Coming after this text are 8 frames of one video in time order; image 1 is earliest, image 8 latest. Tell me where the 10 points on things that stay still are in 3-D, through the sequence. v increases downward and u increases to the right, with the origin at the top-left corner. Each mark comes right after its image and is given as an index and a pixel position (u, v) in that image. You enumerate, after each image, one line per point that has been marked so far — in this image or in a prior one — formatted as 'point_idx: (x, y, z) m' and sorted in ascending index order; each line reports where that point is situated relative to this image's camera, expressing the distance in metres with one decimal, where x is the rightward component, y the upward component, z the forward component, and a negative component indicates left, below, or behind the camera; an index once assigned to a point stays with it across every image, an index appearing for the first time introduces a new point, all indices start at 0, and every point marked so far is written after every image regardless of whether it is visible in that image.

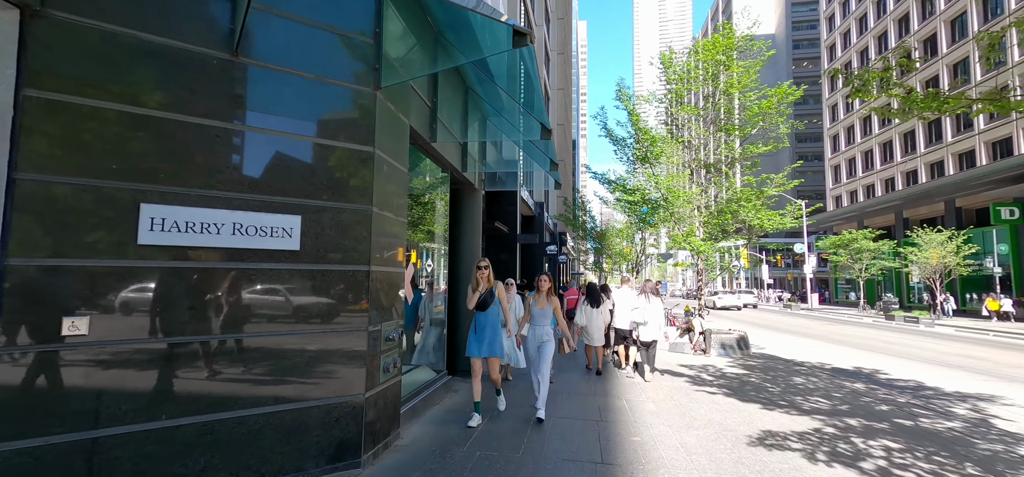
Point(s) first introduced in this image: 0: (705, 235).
0: (+5.4, +0.1, +12.4) m
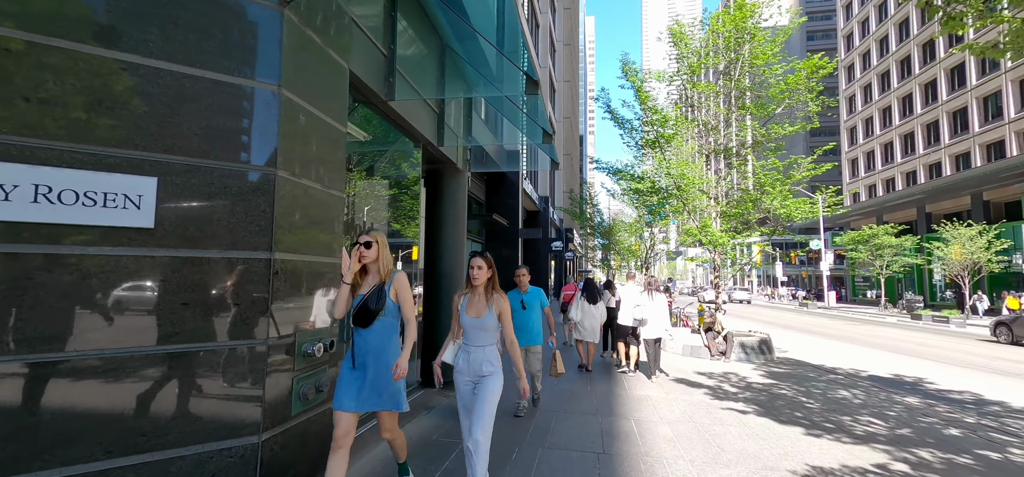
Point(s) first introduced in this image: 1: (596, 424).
0: (+5.3, +0.3, +11.2) m
1: (+1.0, -2.1, +5.2) m
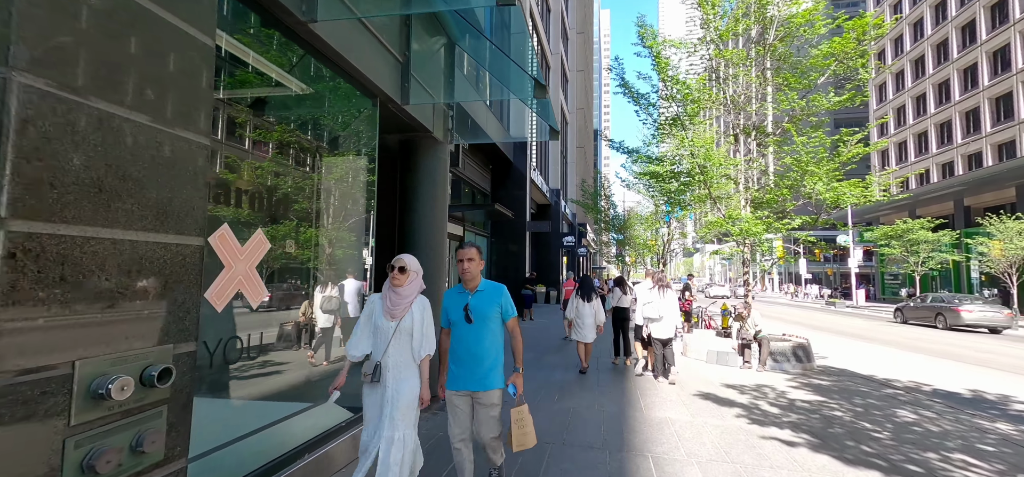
0: (+5.3, +0.5, +9.8) m
1: (+0.8, -2.0, +3.9) m
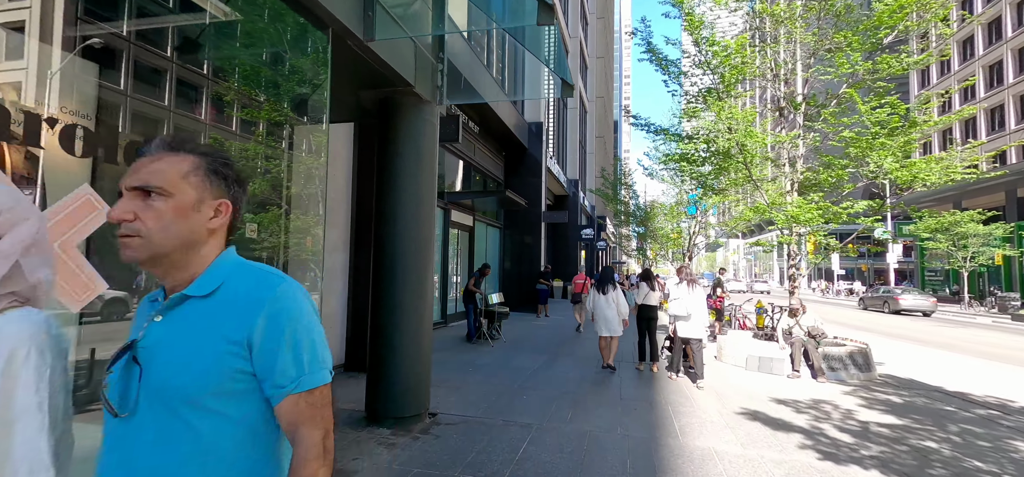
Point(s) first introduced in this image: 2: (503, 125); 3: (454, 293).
0: (+5.5, +0.7, +8.4) m
1: (+0.7, -1.8, +2.8) m
2: (-0.3, +4.1, +16.1) m
3: (-1.8, -1.7, +13.8) m
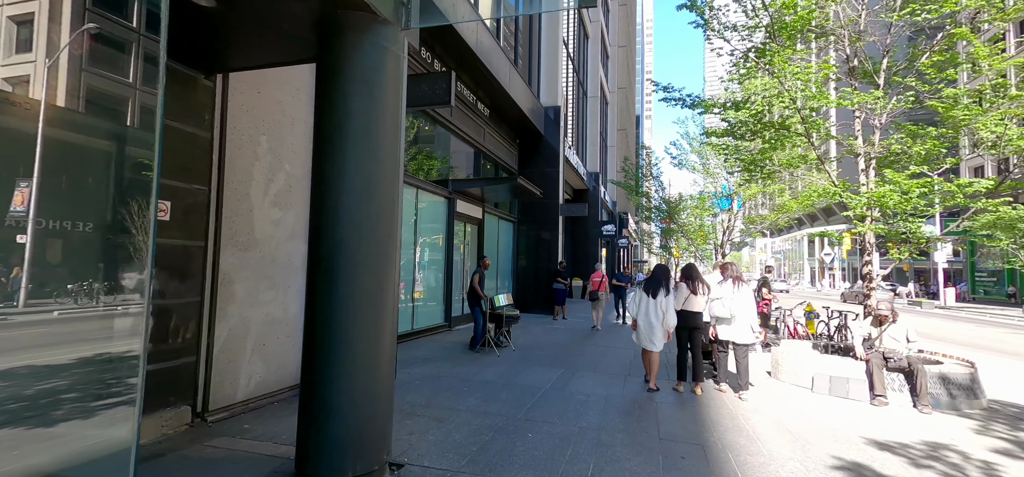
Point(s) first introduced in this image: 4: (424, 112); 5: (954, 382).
0: (+5.6, +0.9, +6.7) m
1: (+0.6, -1.7, +1.3) m
2: (+0.2, +4.3, +14.6) m
3: (-1.4, -1.5, +12.5) m
4: (-2.1, +3.1, +10.8) m
5: (+5.6, -1.9, +5.8) m
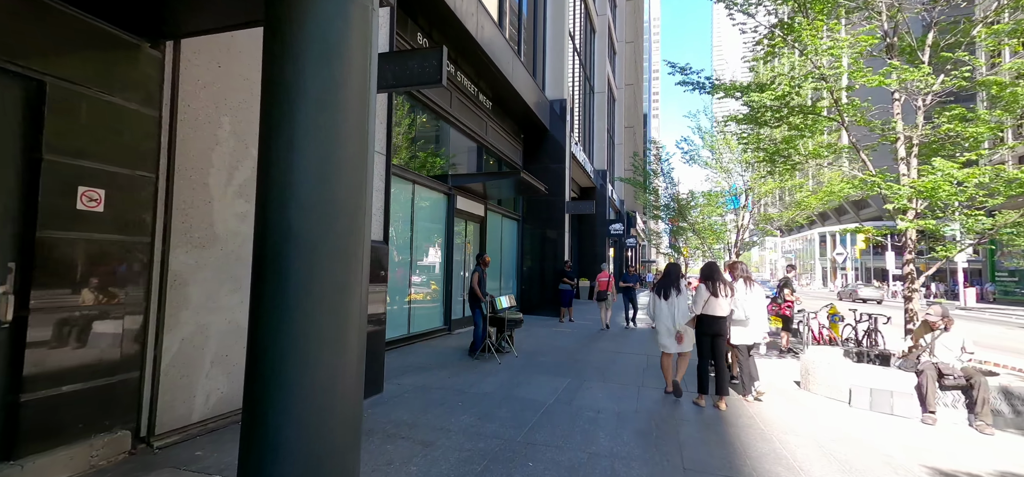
0: (+5.6, +0.9, +6.0) m
1: (+0.6, -1.6, +0.6) m
2: (+0.3, +4.3, +14.0) m
3: (-1.3, -1.5, +11.8) m
4: (-2.0, +3.1, +10.2) m
5: (+5.6, -1.8, +5.1) m
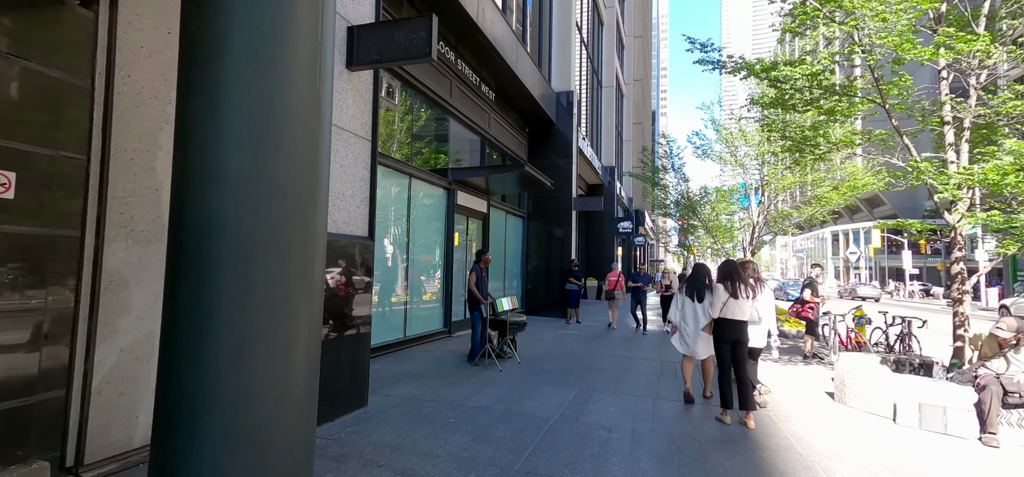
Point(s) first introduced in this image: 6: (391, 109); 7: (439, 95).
0: (+5.6, +1.0, +5.3) m
1: (+0.5, -1.6, 0.0) m
2: (+0.4, +4.4, +13.3) m
3: (-1.2, -1.4, +11.2) m
4: (-2.0, +3.2, +9.6) m
5: (+5.6, -1.7, +4.4) m
6: (-2.4, +2.6, +9.0) m
7: (-1.6, +3.2, +10.1) m
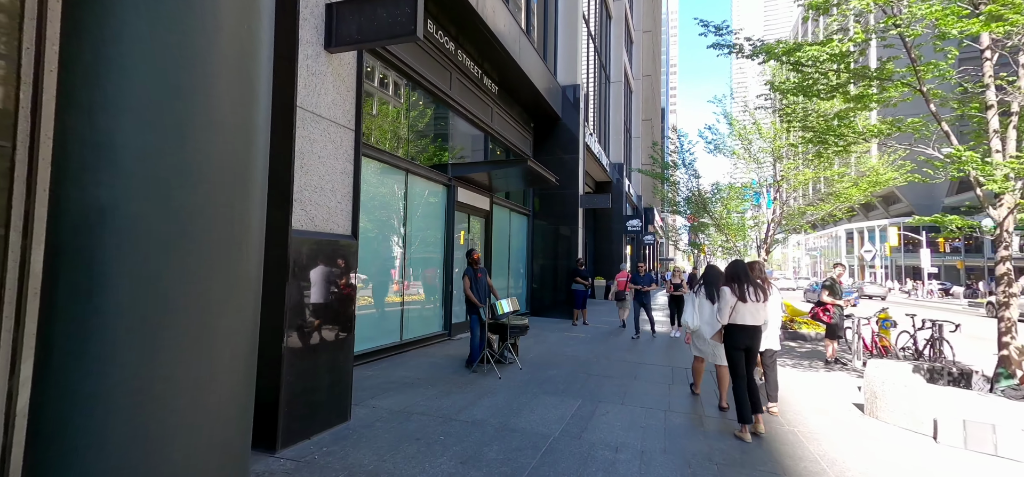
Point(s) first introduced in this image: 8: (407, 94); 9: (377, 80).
0: (+5.6, +1.0, +4.7) m
1: (+0.4, -1.6, -0.4) m
2: (+0.5, +4.4, +12.9) m
3: (-1.2, -1.4, +10.8) m
4: (-1.9, +3.2, +9.2) m
5: (+5.5, -1.7, +3.8) m
6: (-2.4, +2.6, +8.6) m
7: (-1.6, +3.3, +9.7) m
8: (-2.2, +2.9, +8.9) m
9: (-2.5, +2.9, +8.2) m
